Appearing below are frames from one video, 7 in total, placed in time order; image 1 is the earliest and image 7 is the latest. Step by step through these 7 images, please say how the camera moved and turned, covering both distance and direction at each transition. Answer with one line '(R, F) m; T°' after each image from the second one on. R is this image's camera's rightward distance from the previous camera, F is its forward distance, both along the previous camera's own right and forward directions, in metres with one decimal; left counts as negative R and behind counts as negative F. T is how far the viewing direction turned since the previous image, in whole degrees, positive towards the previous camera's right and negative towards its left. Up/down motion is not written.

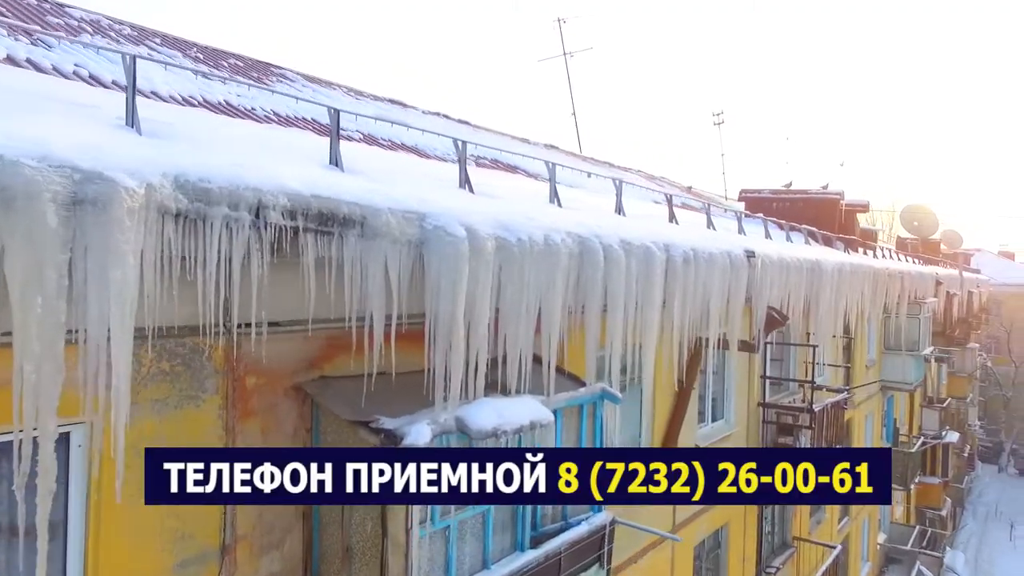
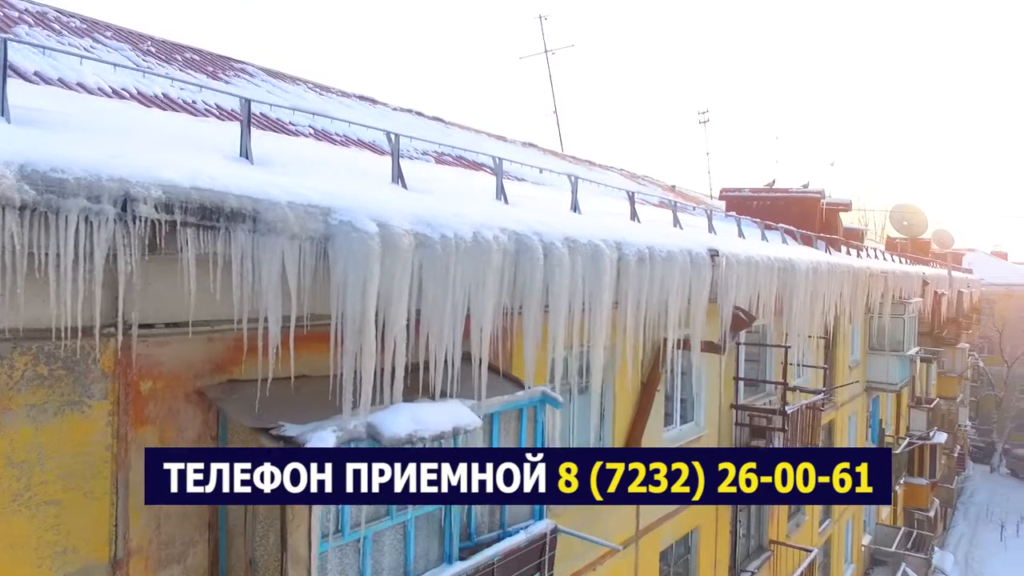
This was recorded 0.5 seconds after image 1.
(+0.3, +0.1) m; 0°
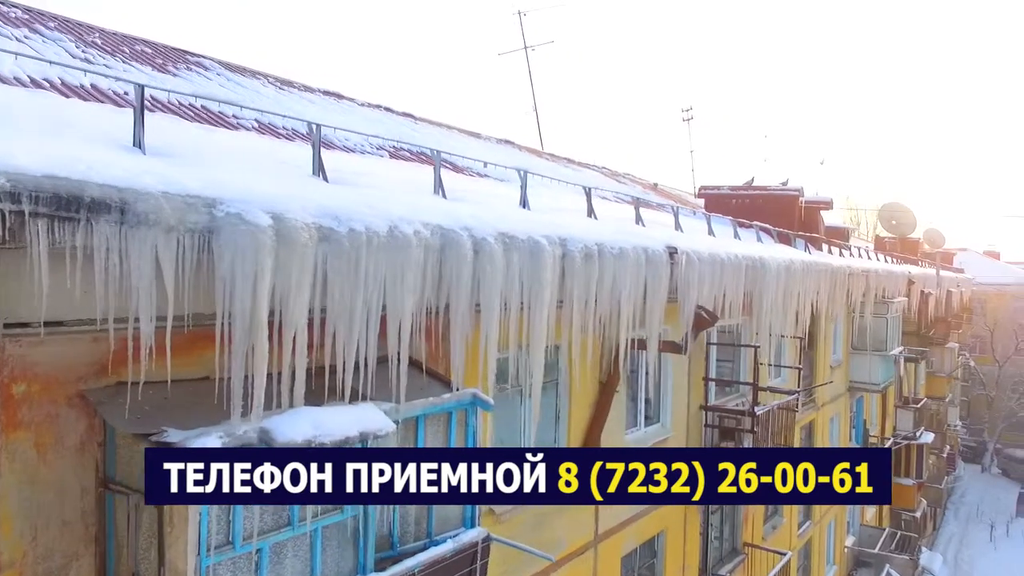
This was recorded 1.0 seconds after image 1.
(+0.3, +0.1) m; 0°
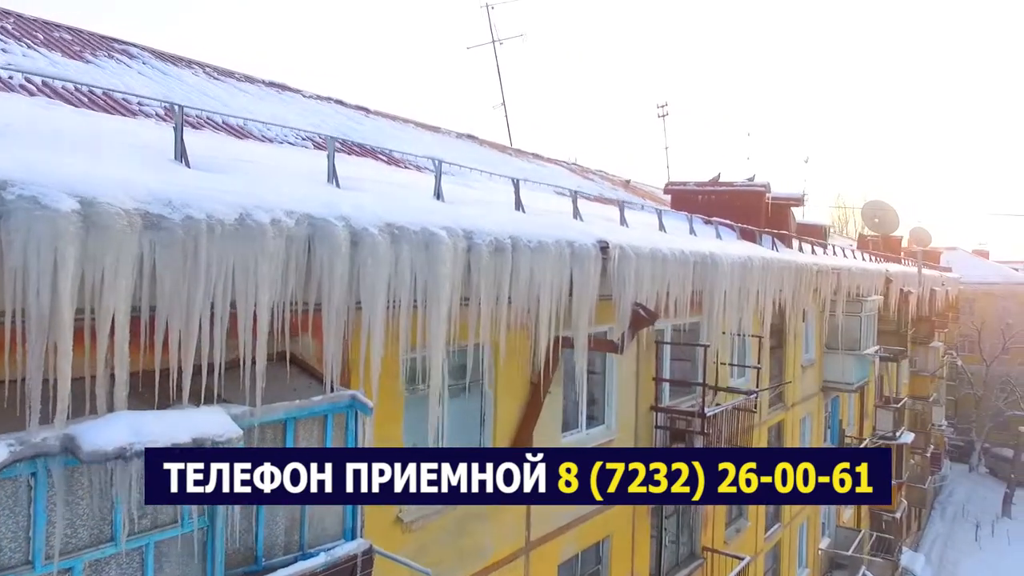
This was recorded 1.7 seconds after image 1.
(+0.5, +0.2) m; 0°
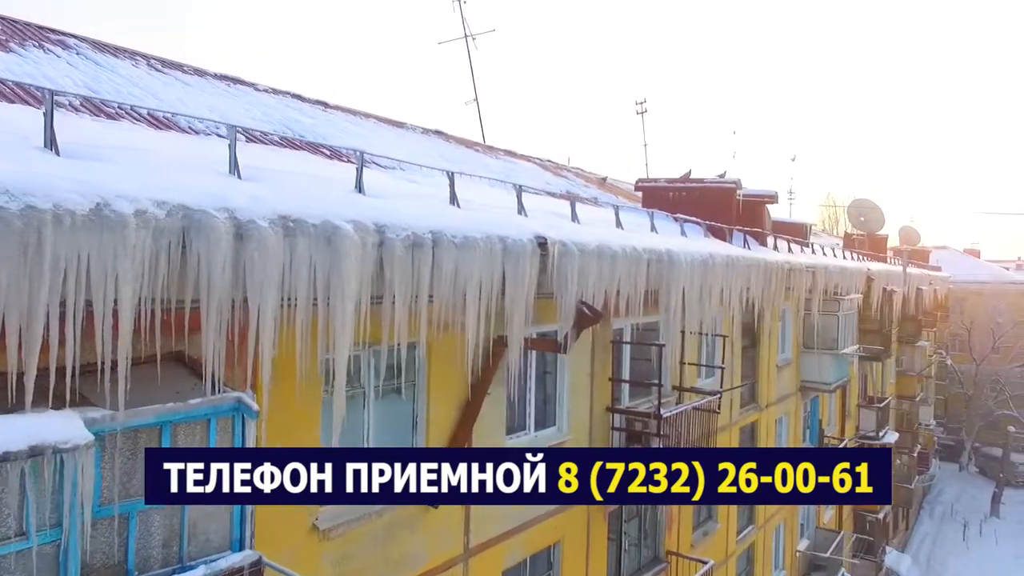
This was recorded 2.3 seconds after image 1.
(+0.4, +0.2) m; 0°
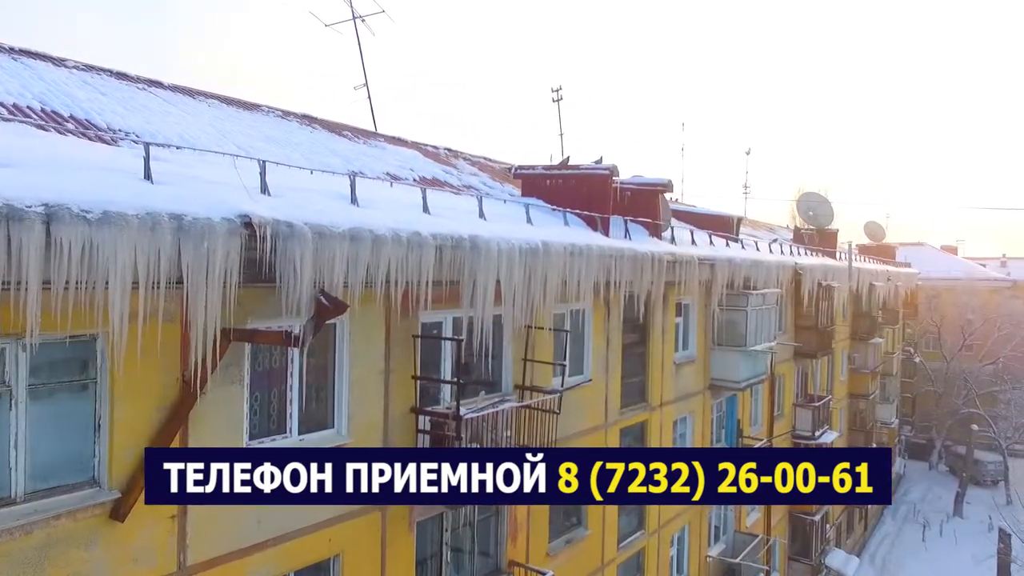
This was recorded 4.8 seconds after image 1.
(+1.7, +0.5) m; 0°
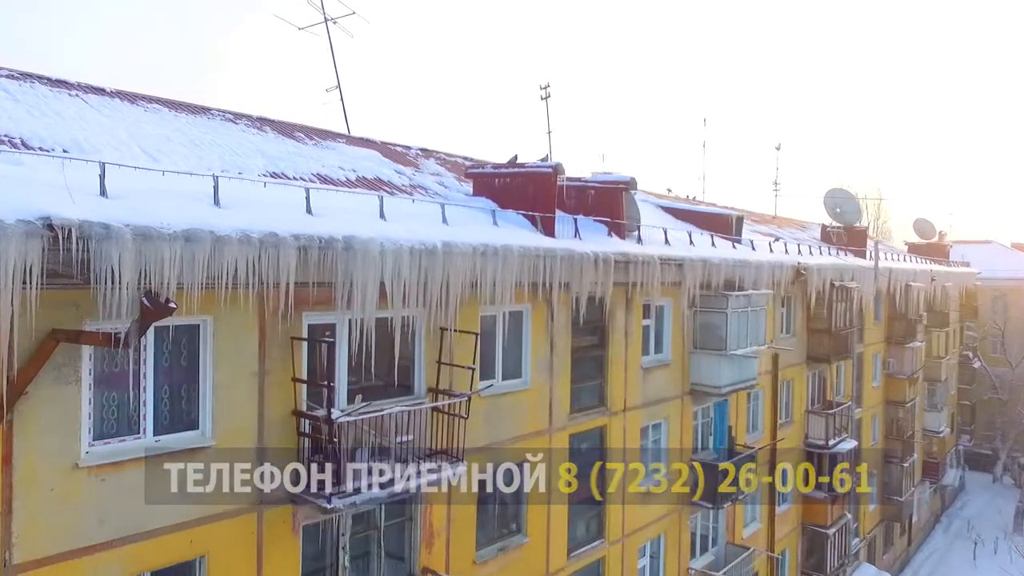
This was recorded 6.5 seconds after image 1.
(+1.5, +0.3) m; -5°
